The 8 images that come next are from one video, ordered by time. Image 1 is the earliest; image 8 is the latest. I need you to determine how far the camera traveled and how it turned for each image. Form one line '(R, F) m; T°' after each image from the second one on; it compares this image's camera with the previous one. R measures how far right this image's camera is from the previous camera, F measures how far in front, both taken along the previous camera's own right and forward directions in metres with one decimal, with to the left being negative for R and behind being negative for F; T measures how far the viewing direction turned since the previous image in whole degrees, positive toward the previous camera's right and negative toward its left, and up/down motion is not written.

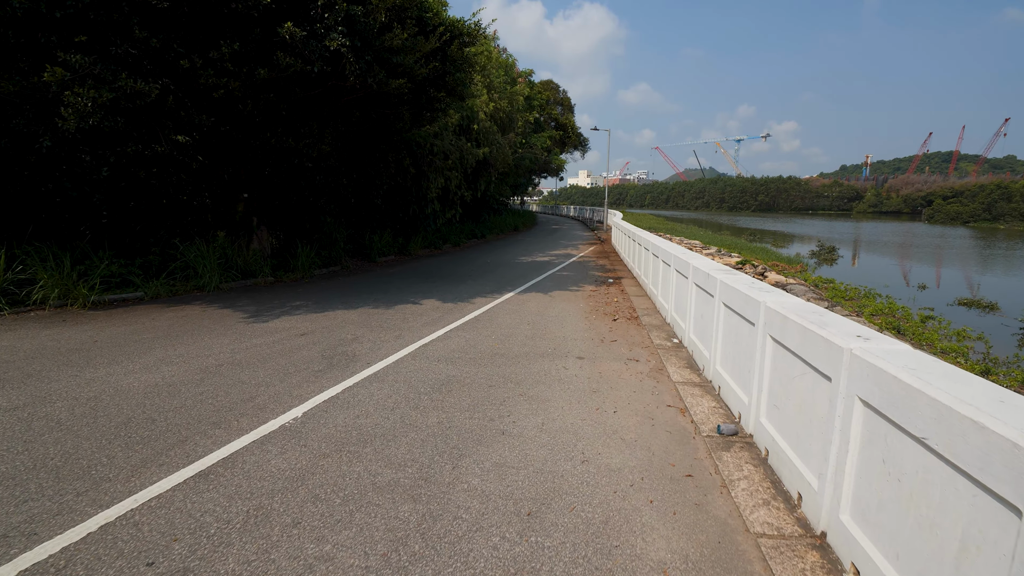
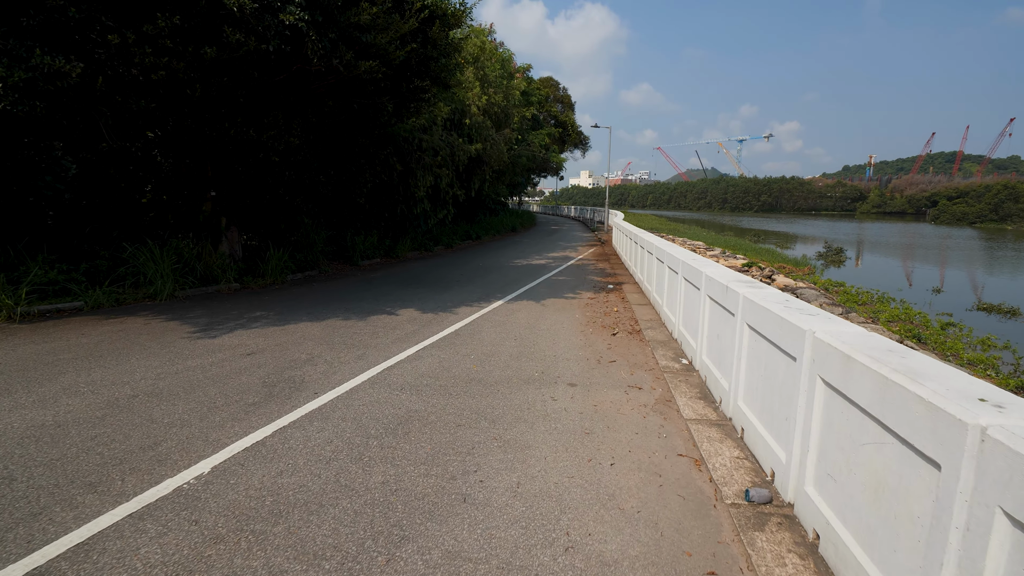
(+0.2, +0.9) m; 0°
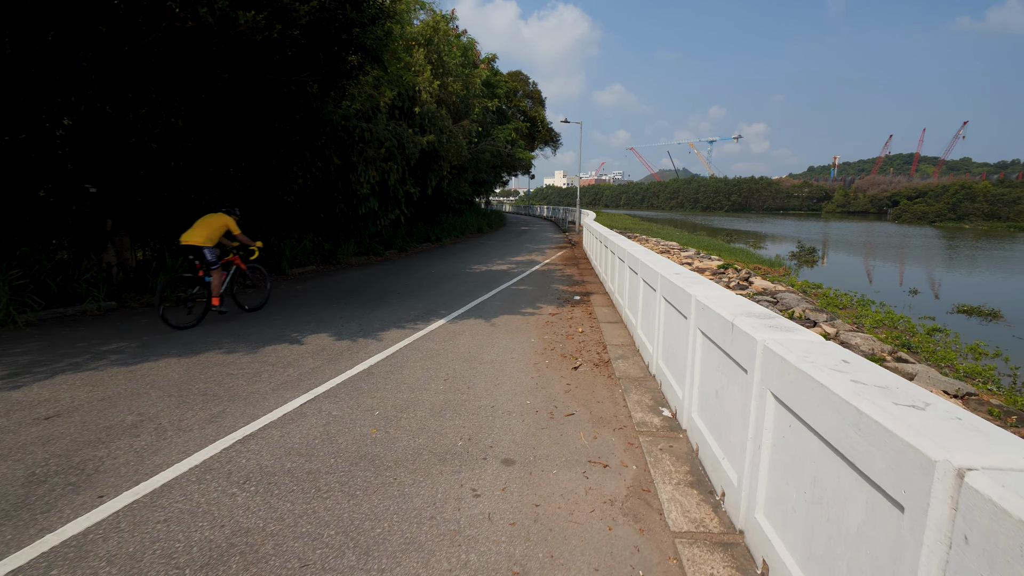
(+0.4, +1.5) m; +3°
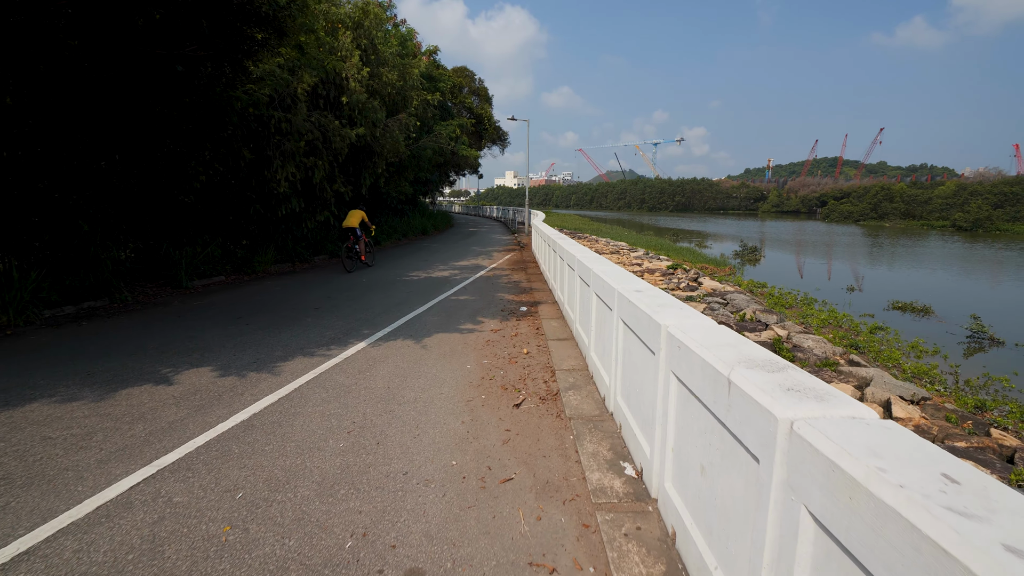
(+0.2, +1.0) m; +5°
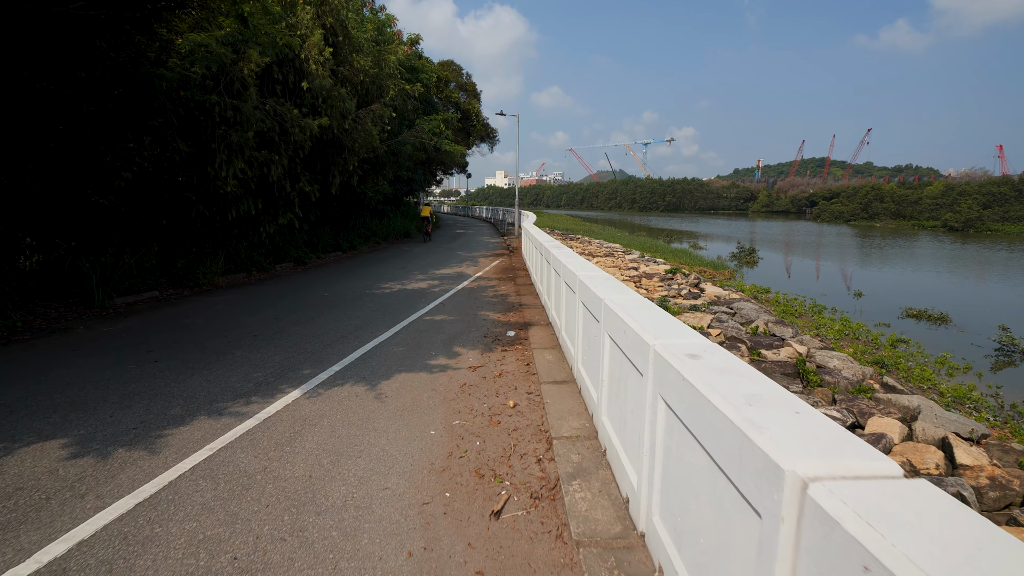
(+0.1, +1.4) m; +1°
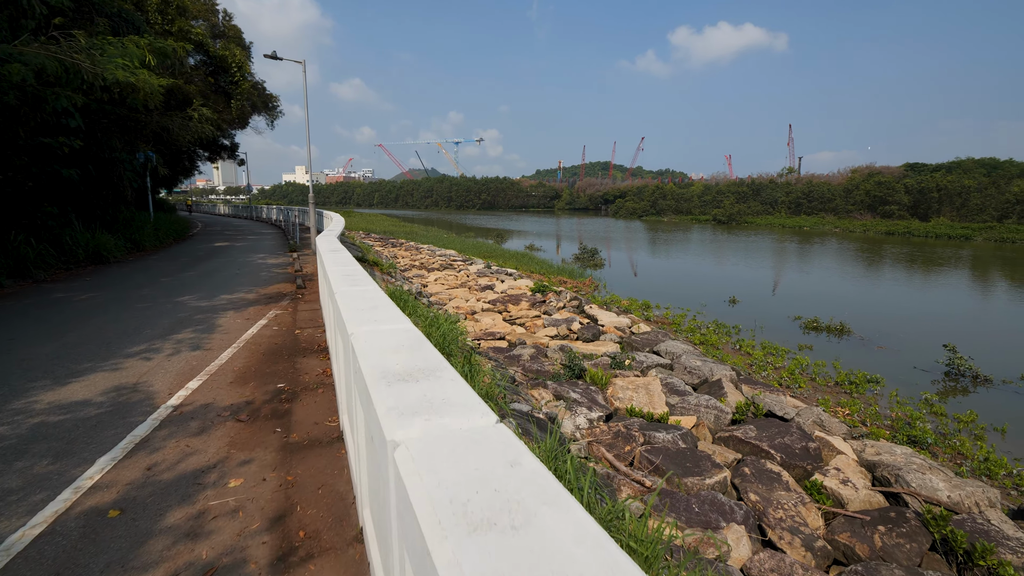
(+0.3, +6.7) m; +20°
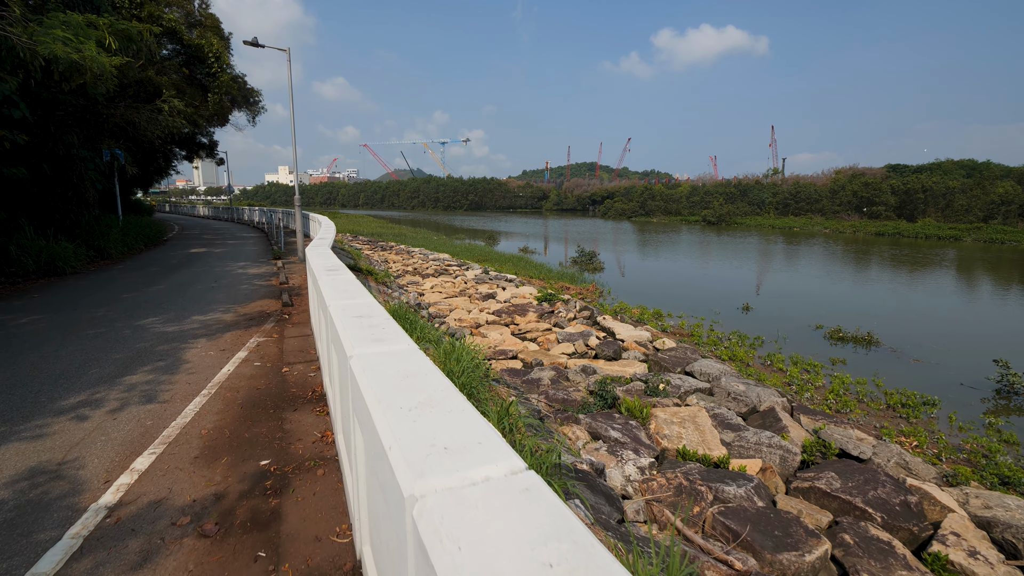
(-0.6, +1.2) m; +2°
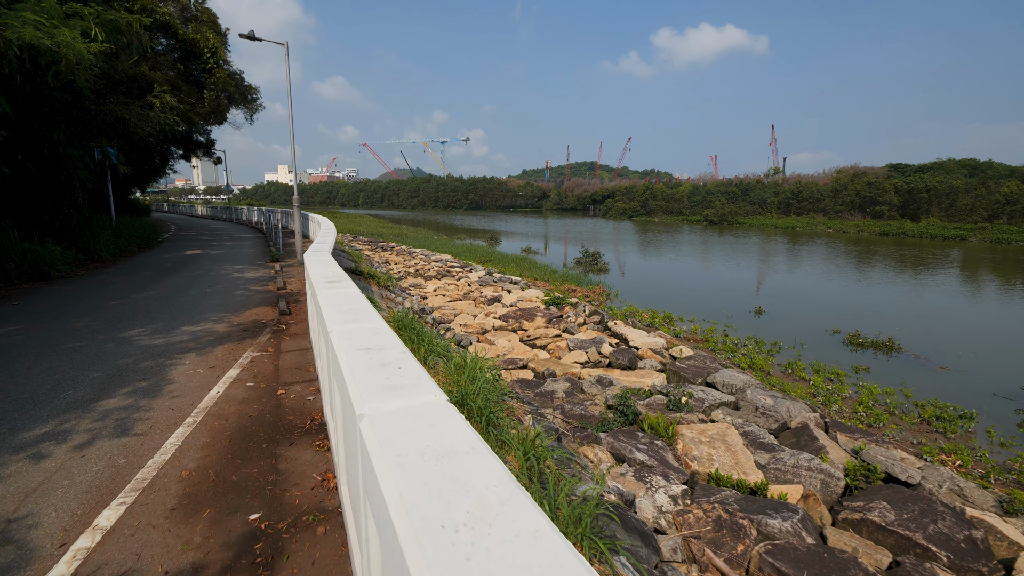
(-0.2, +0.5) m; 0°
